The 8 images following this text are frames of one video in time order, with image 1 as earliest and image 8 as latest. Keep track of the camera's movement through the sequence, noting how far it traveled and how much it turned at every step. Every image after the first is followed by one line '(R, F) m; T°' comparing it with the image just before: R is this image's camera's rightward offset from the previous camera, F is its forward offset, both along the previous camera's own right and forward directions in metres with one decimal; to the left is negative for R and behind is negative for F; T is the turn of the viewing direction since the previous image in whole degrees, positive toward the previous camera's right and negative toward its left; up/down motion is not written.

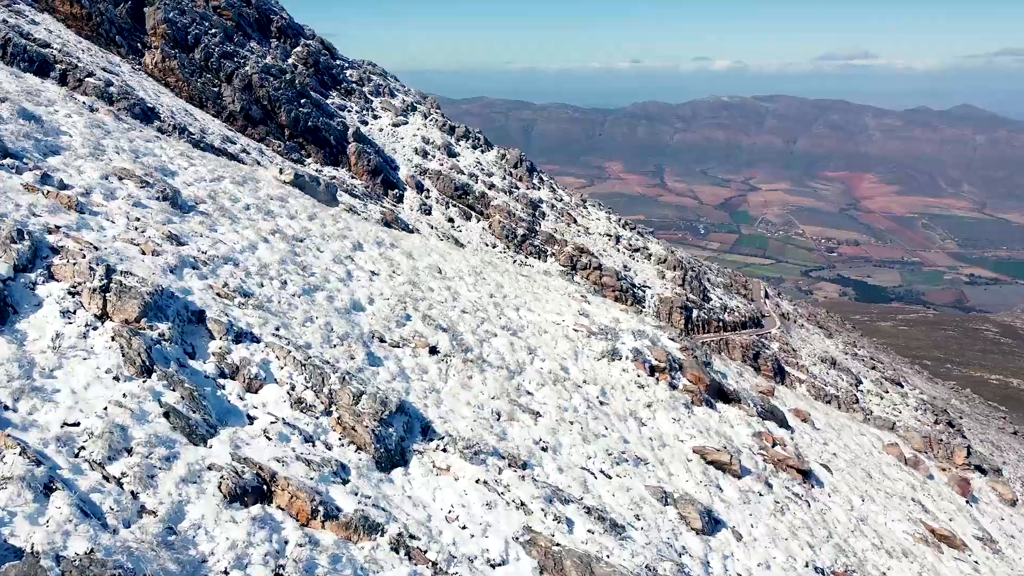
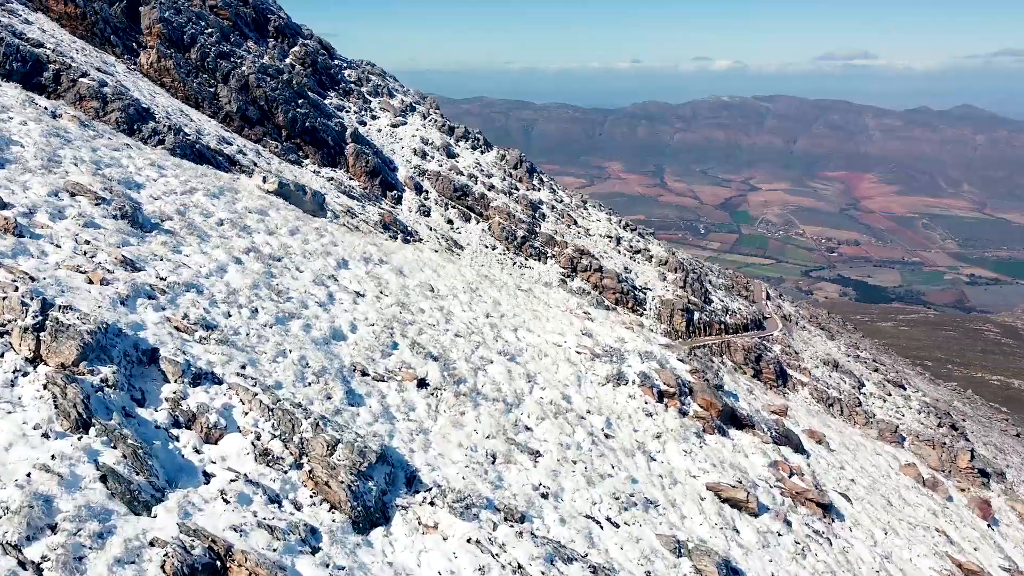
(0.0, +0.4) m; 0°
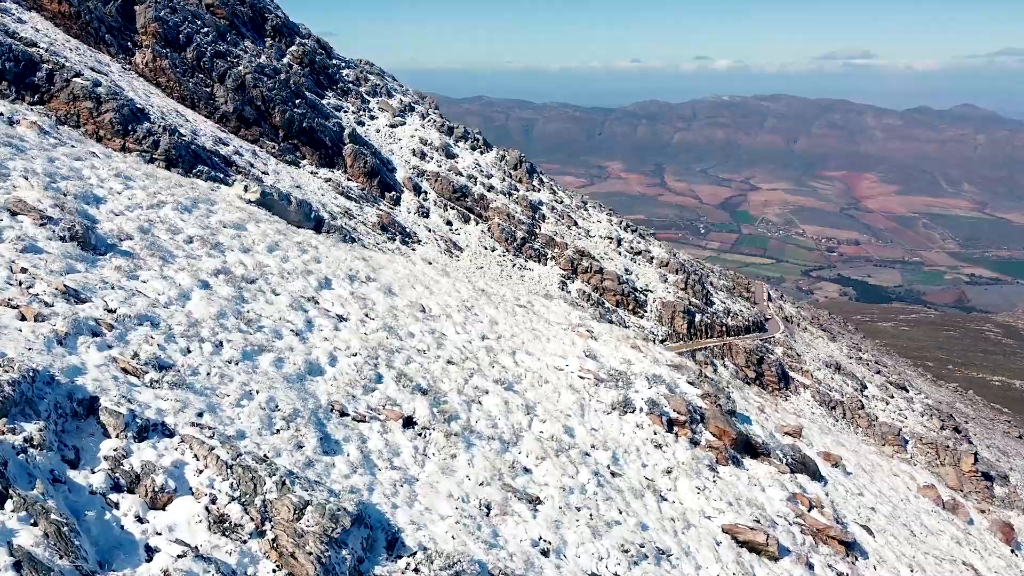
(0.0, +0.4) m; 0°
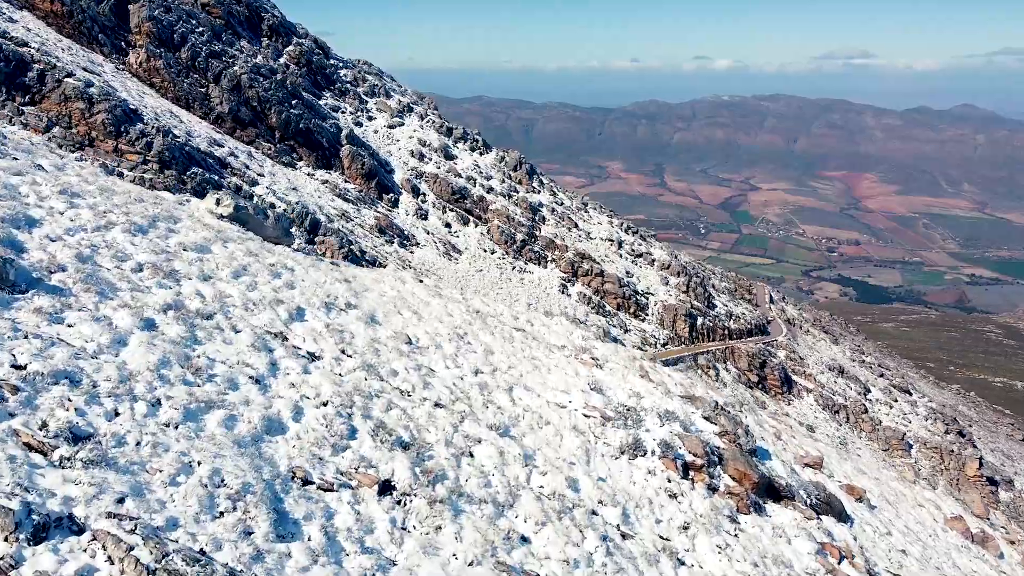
(0.0, +0.6) m; 0°
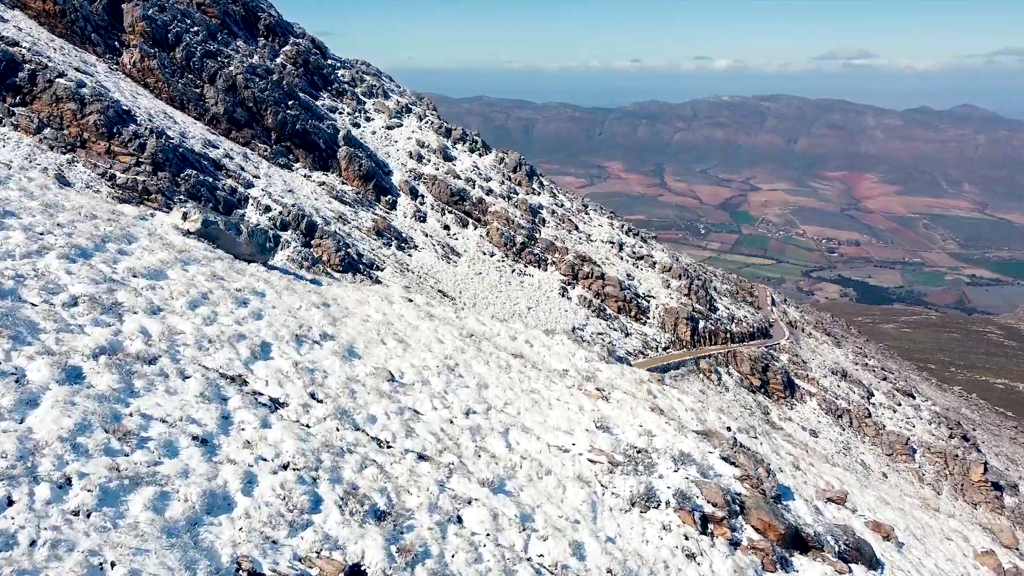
(0.0, +0.6) m; 0°
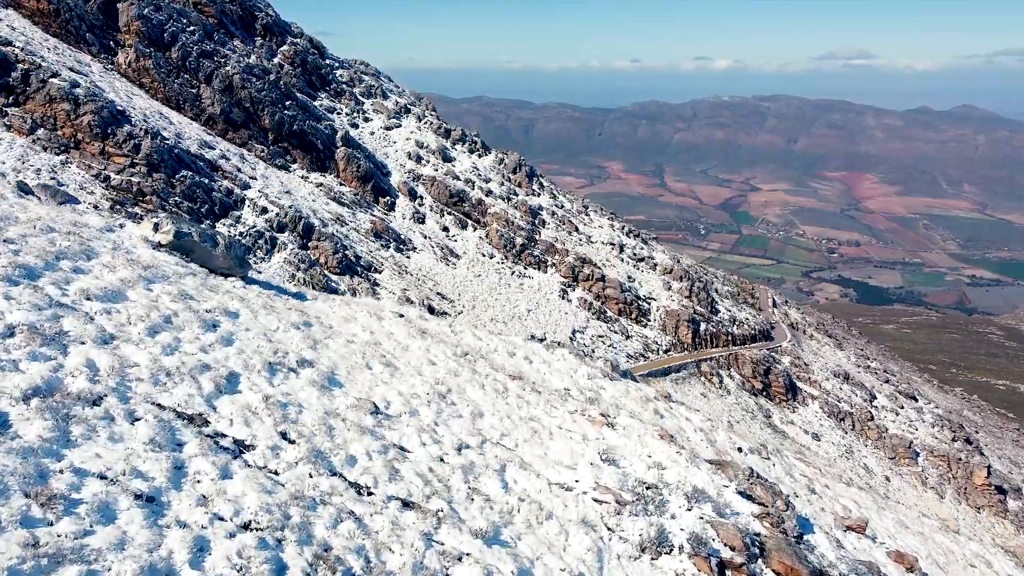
(0.0, +0.4) m; 0°
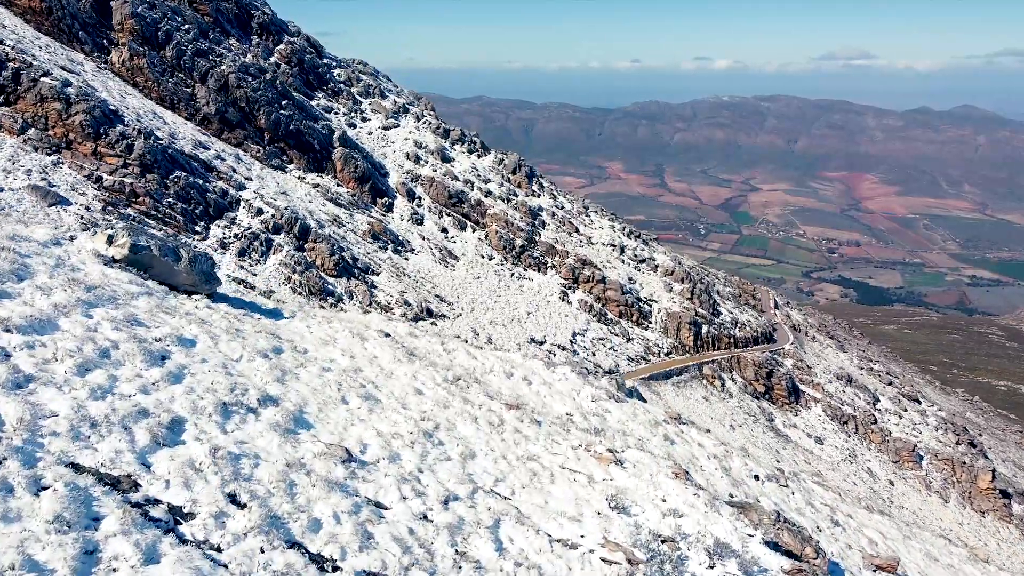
(0.0, +0.5) m; 0°
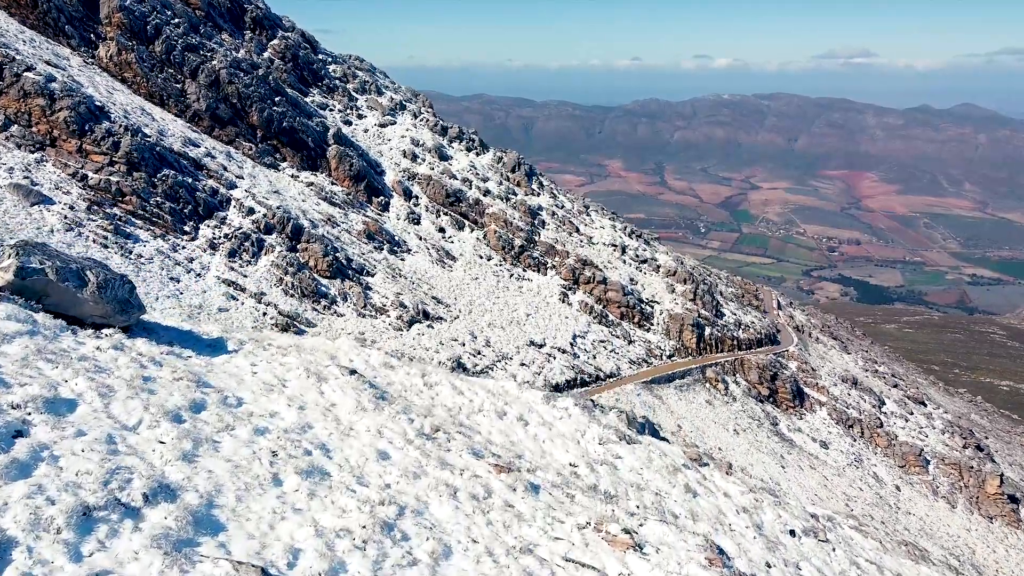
(+0.1, +0.9) m; 0°
